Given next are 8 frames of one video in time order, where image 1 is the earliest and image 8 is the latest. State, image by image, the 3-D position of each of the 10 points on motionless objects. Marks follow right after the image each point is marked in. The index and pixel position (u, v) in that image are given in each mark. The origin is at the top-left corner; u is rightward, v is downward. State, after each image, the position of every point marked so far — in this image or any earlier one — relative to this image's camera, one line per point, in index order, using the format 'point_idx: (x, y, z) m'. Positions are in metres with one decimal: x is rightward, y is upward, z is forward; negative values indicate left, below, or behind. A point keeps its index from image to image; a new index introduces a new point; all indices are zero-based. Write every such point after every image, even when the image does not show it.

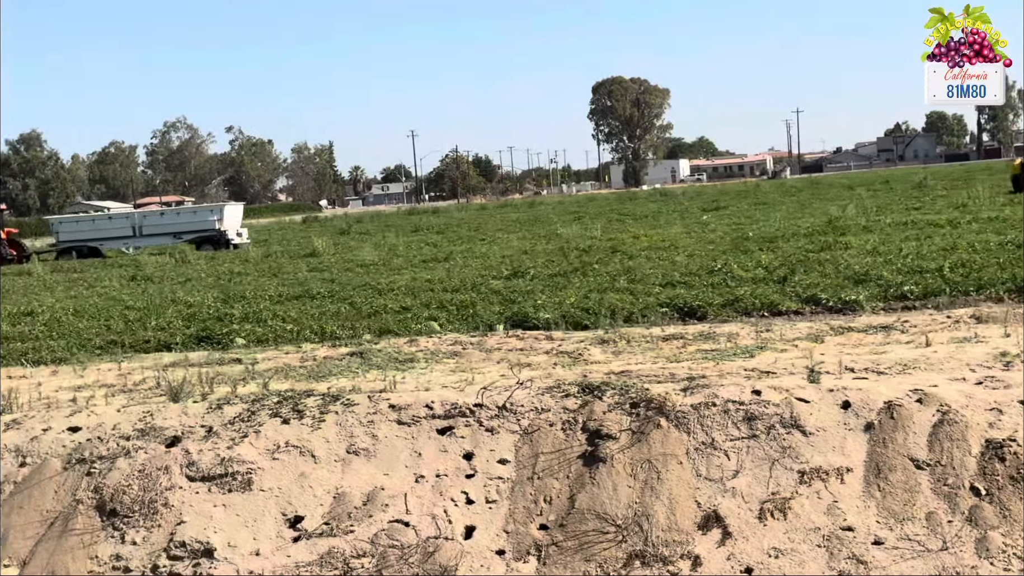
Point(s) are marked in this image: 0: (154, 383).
0: (-1.5, -0.4, +6.2) m
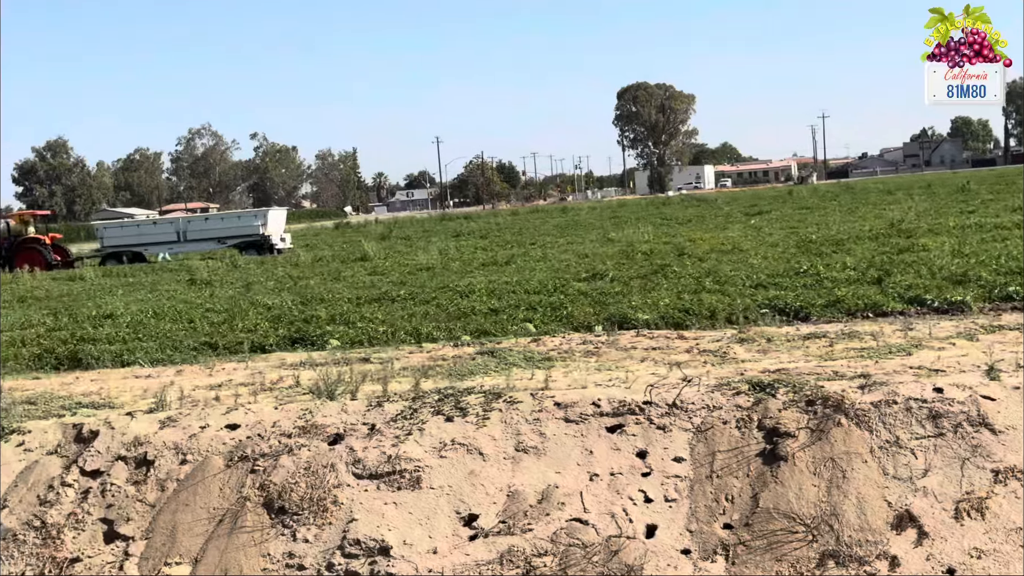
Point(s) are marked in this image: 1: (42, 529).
0: (-0.9, -0.4, +6.2) m
1: (-1.6, -0.8, +4.8) m
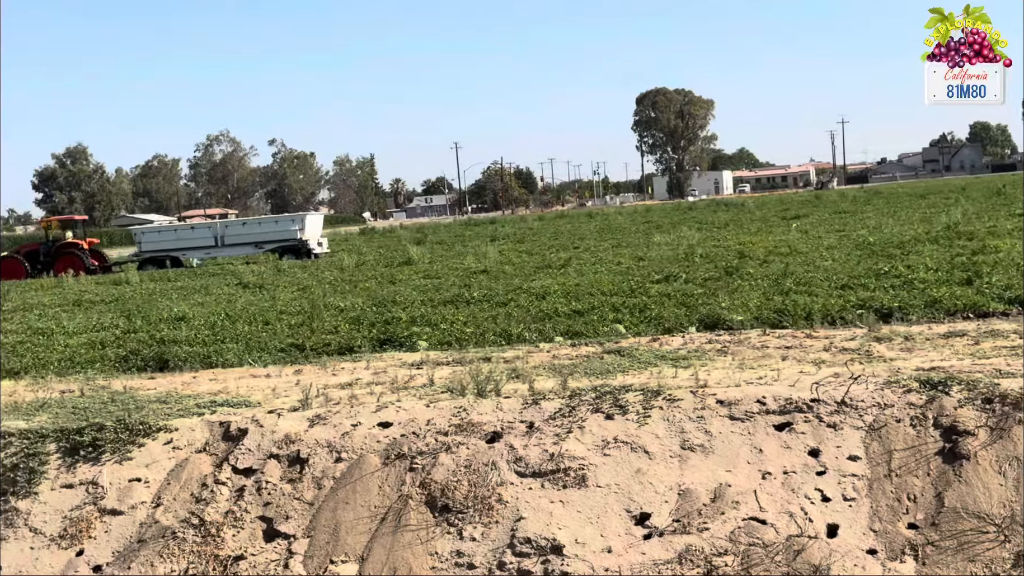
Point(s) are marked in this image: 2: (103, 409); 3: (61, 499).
0: (-0.4, -0.4, +6.1) m
1: (-1.0, -0.8, +4.8) m
2: (-1.7, -0.5, +6.0) m
3: (-1.6, -0.7, +5.1) m
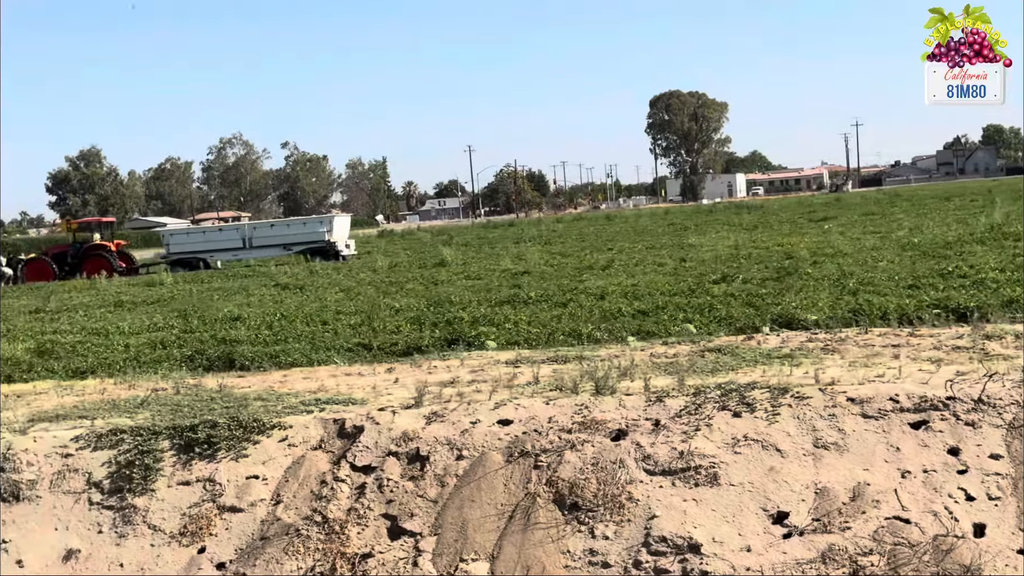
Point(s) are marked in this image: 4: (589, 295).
0: (+0.1, -0.4, +6.1) m
1: (-0.6, -0.8, +4.7) m
2: (-1.3, -0.5, +6.0) m
3: (-1.2, -0.7, +5.1) m
4: (+0.9, -0.1, +16.6) m
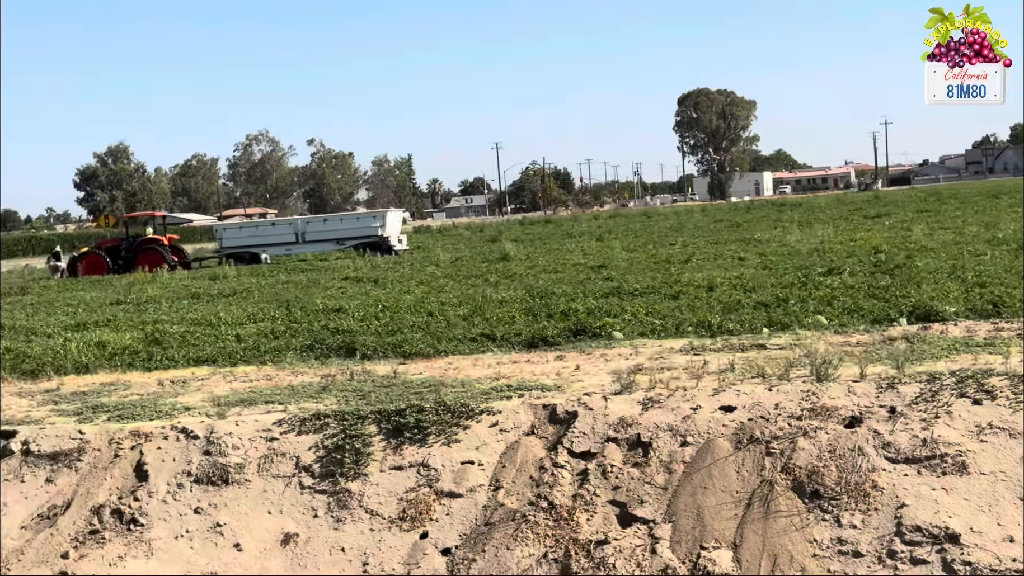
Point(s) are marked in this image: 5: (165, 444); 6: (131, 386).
0: (+0.9, -0.3, +6.0) m
1: (+0.1, -0.7, +4.7) m
2: (-0.5, -0.4, +5.9) m
3: (-0.4, -0.7, +5.0) m
4: (+2.1, 0.0, +16.4) m
5: (-1.3, -0.6, +5.5) m
6: (-1.9, -0.5, +7.3) m
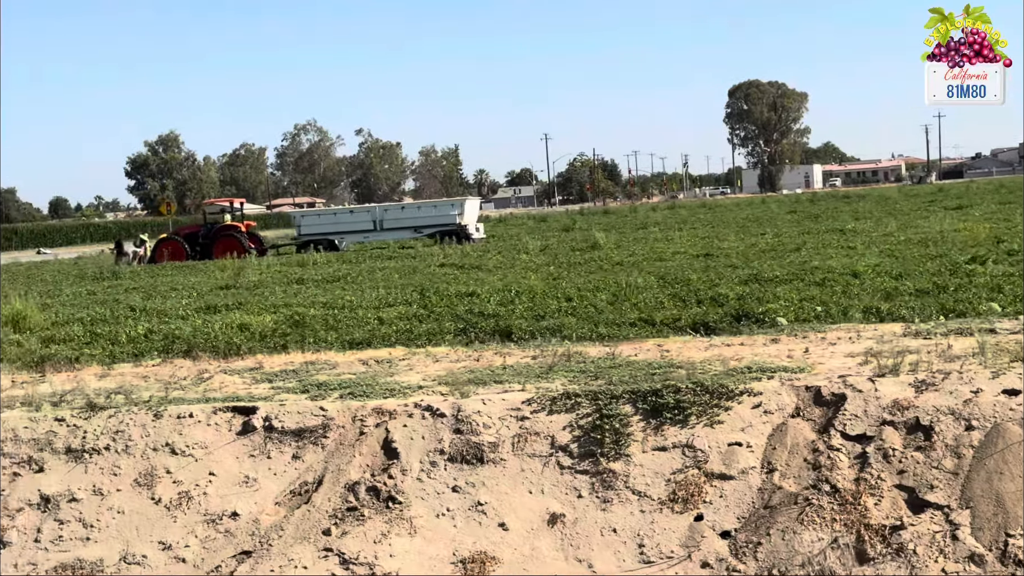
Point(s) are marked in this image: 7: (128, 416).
0: (+1.9, -0.2, +5.8) m
1: (+1.0, -0.6, +4.5) m
2: (+0.5, -0.3, +5.8) m
3: (+0.5, -0.6, +4.9) m
4: (+3.7, +0.2, +16.2) m
5: (-0.4, -0.5, +5.4) m
6: (-0.9, -0.4, +7.3) m
7: (-1.5, -0.5, +5.8) m
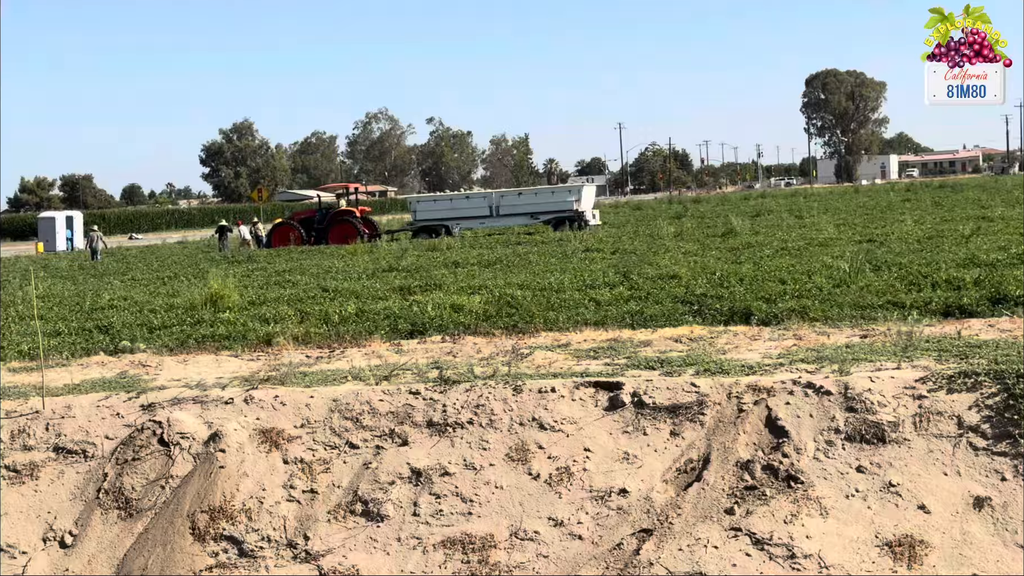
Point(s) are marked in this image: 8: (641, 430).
0: (+3.3, -0.2, +5.4) m
1: (+2.3, -0.6, +4.2) m
2: (+1.9, -0.2, +5.6) m
3: (+1.9, -0.5, +4.6) m
4: (+6.0, +0.3, +15.6) m
5: (+1.0, -0.4, +5.2) m
6: (+0.7, -0.3, +7.1) m
7: (-0.1, -0.4, +5.7) m
8: (+0.5, -0.5, +5.3) m
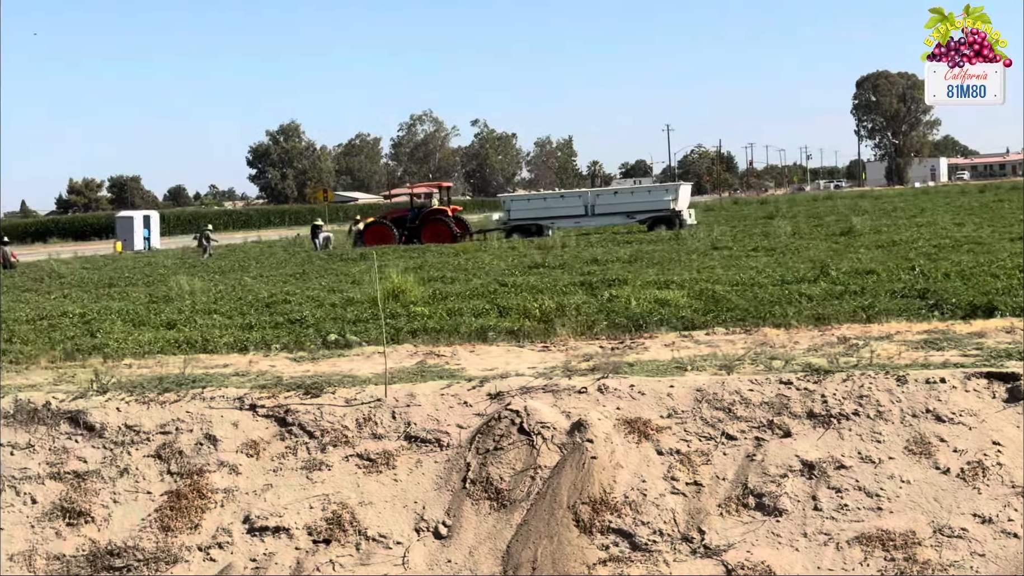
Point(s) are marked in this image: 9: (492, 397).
0: (+4.7, -0.1, +4.9) m
1: (+3.7, -0.5, +3.8) m
2: (+3.4, -0.2, +5.2) m
3: (+3.2, -0.5, +4.2) m
4: (+8.1, +0.4, +14.9) m
5: (+2.4, -0.4, +4.9) m
6: (+2.2, -0.2, +6.8) m
7: (+1.3, -0.4, +5.5) m
8: (+1.9, -0.5, +5.0) m
9: (-0.1, -0.5, +5.9) m
